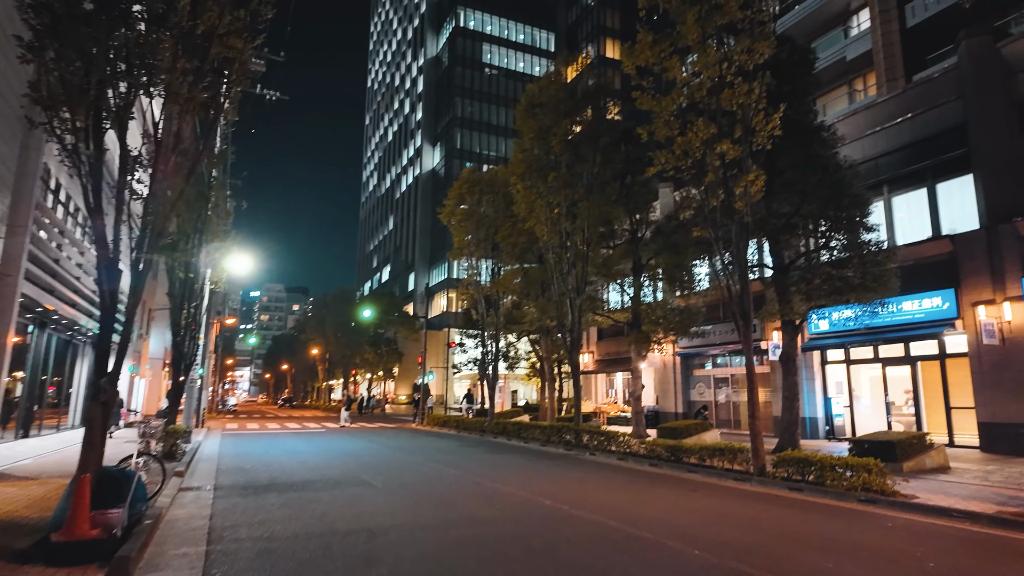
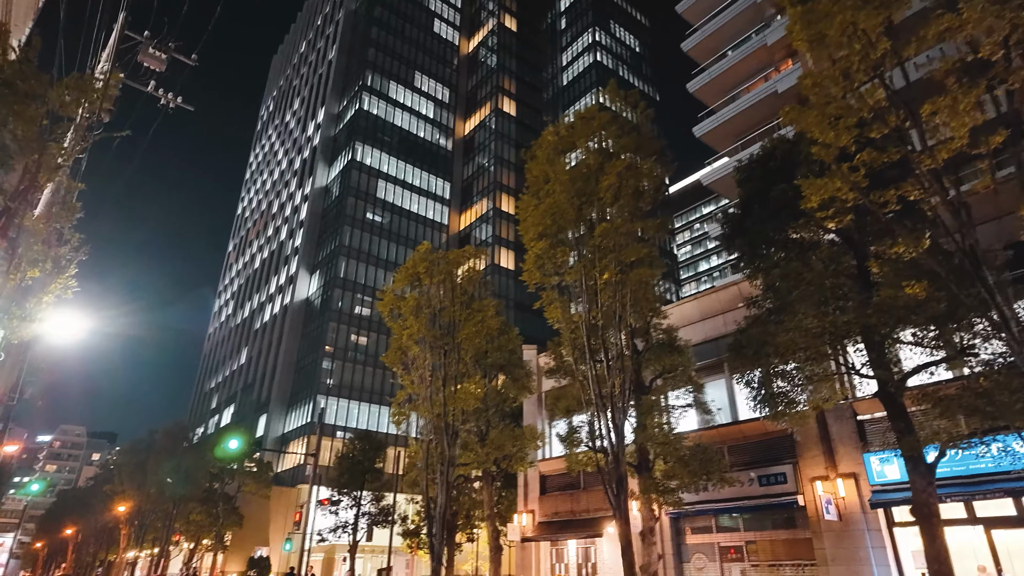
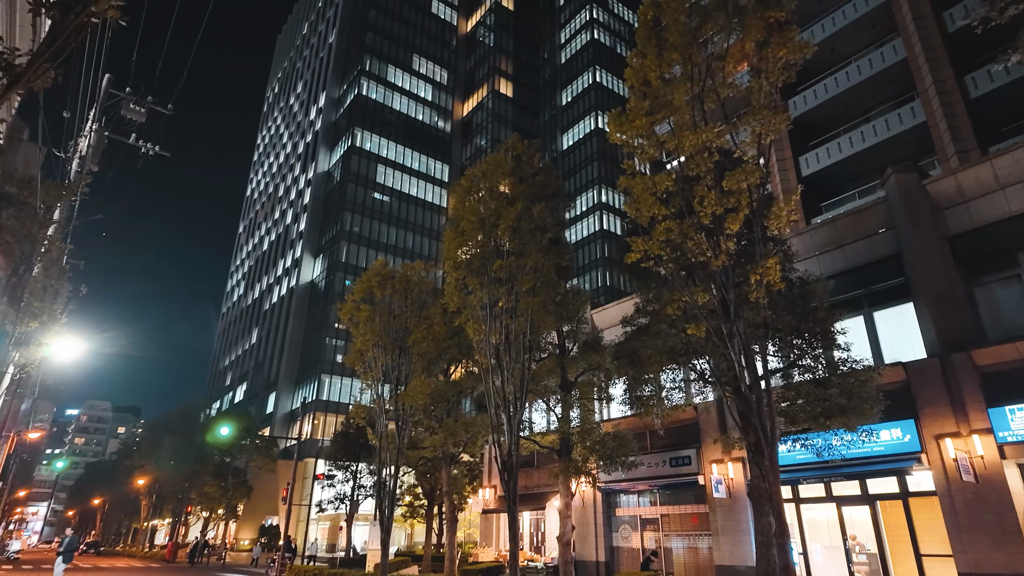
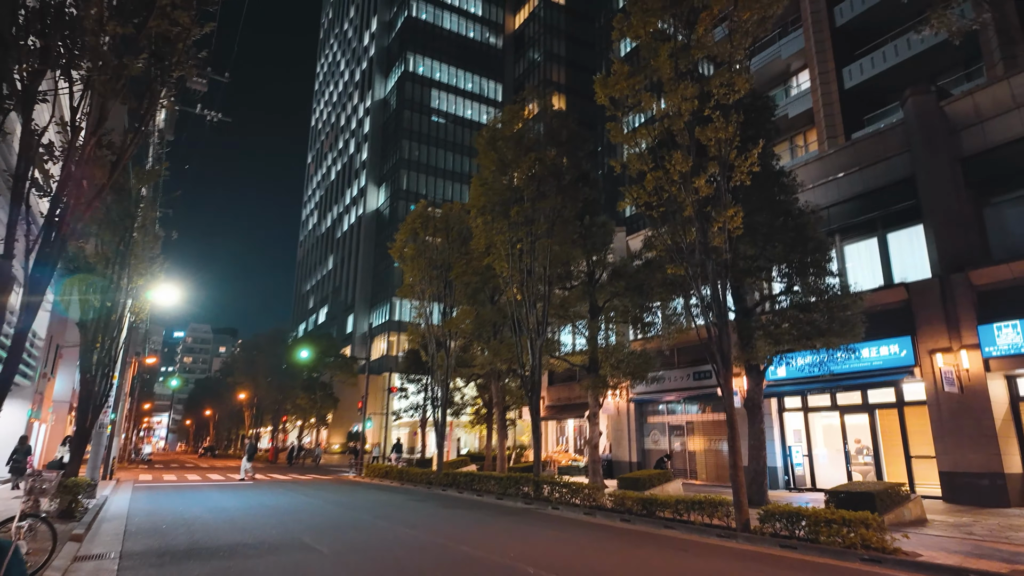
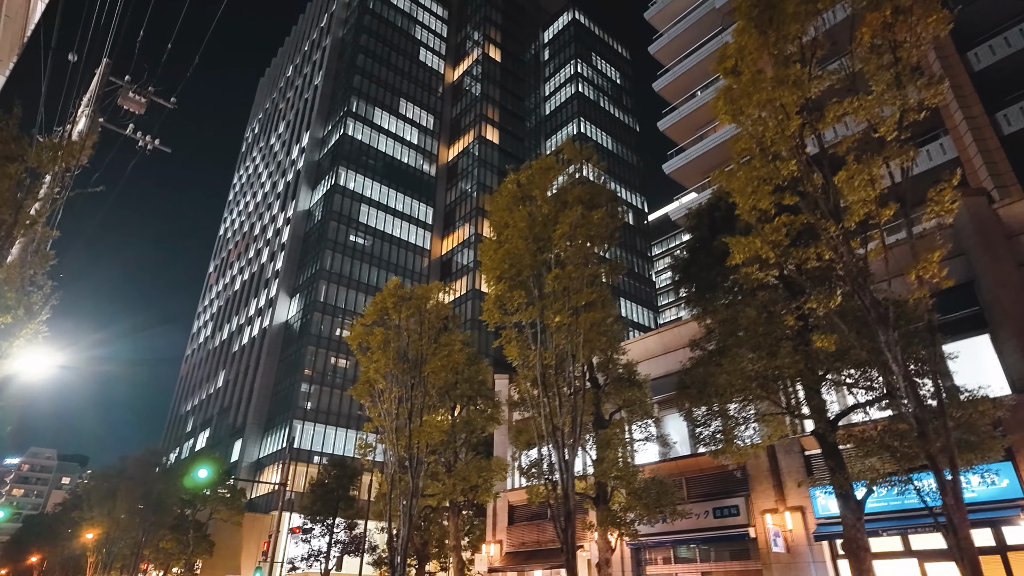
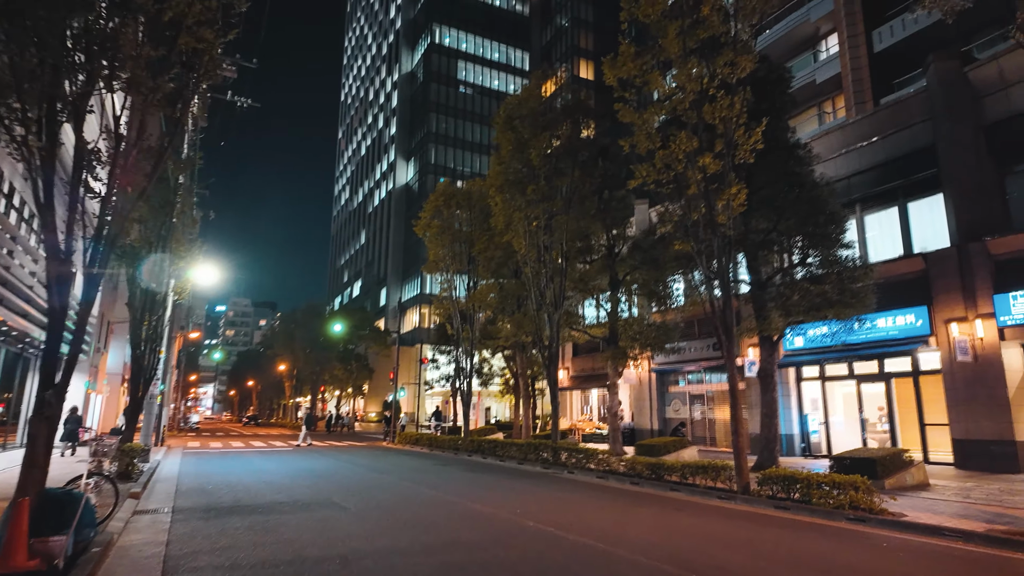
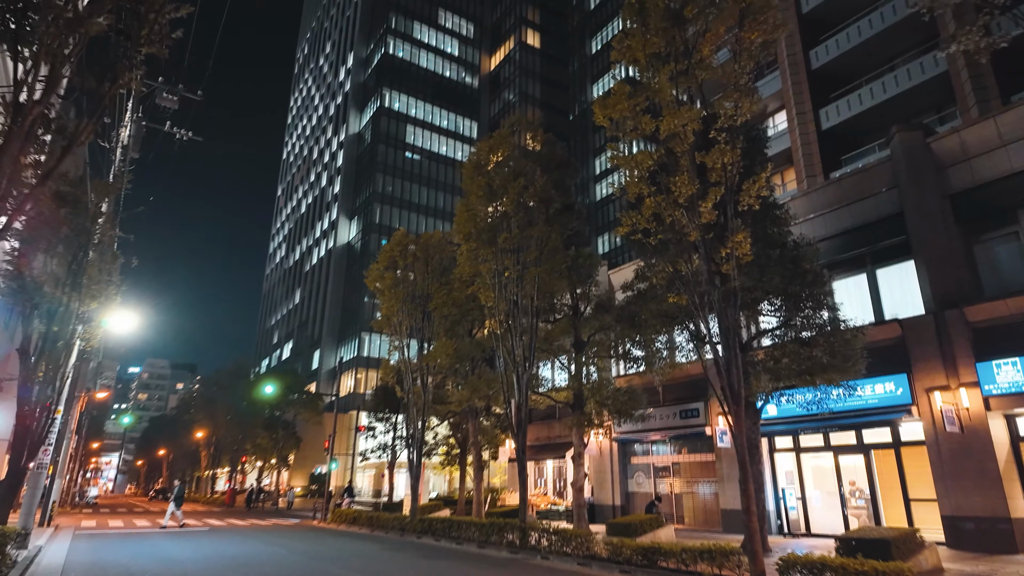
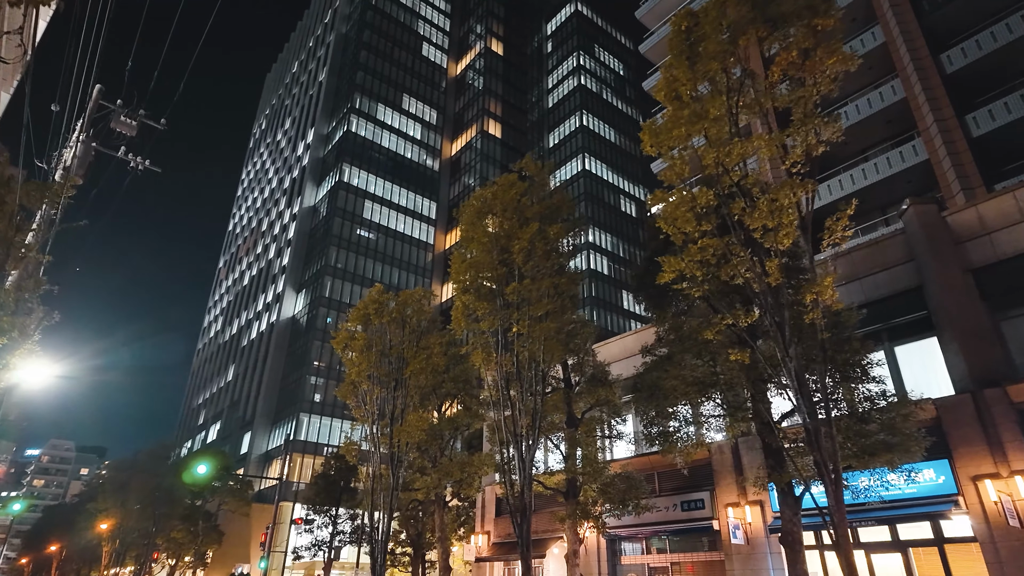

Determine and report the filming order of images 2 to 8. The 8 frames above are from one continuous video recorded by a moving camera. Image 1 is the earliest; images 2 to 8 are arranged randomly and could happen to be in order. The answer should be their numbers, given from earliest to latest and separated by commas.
6, 4, 7, 3, 8, 5, 2
